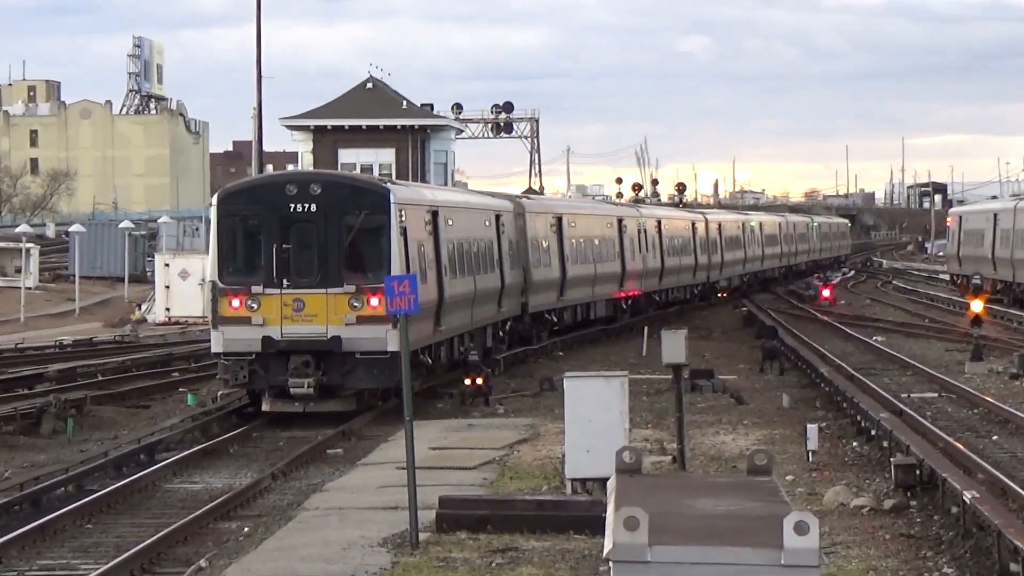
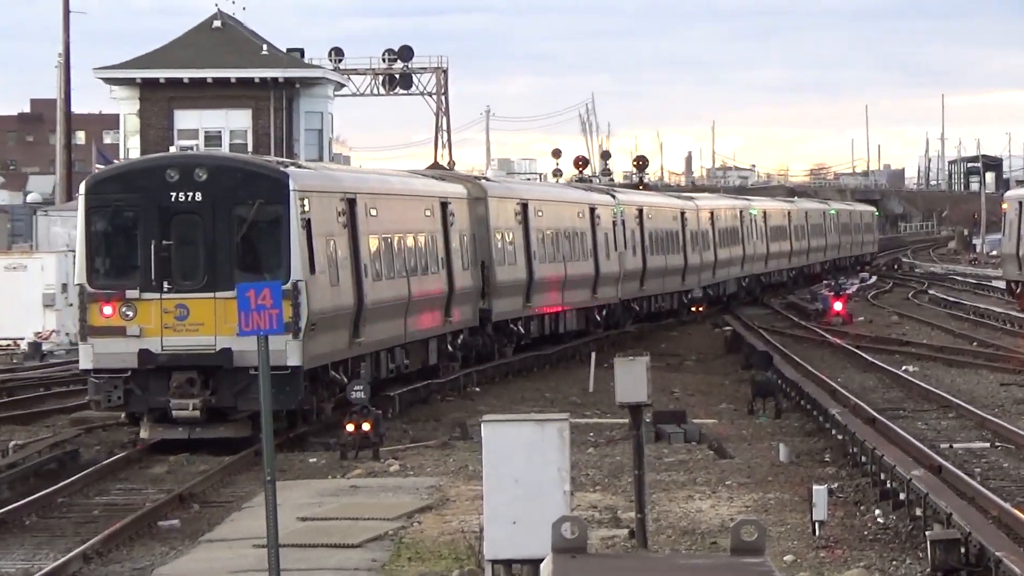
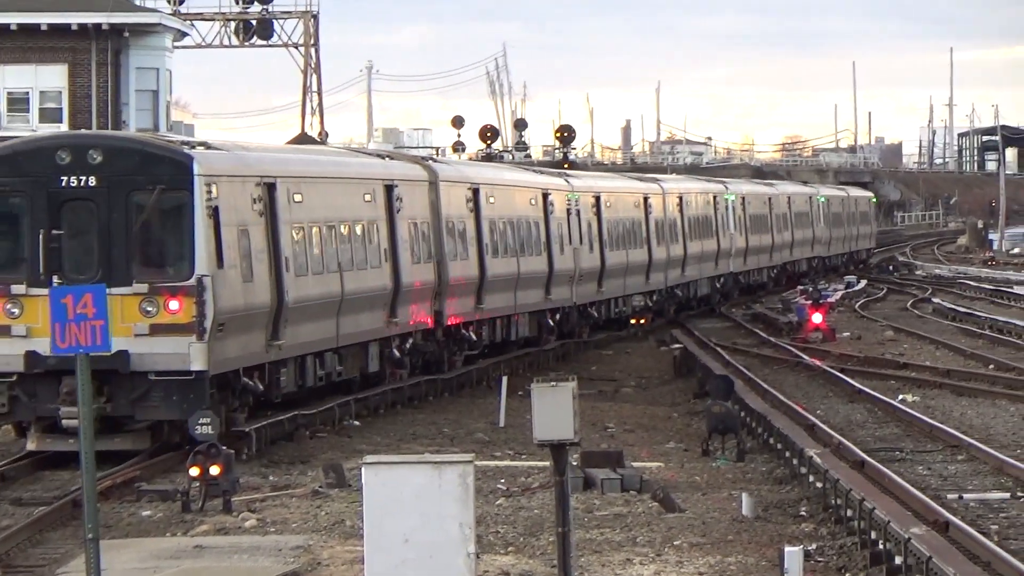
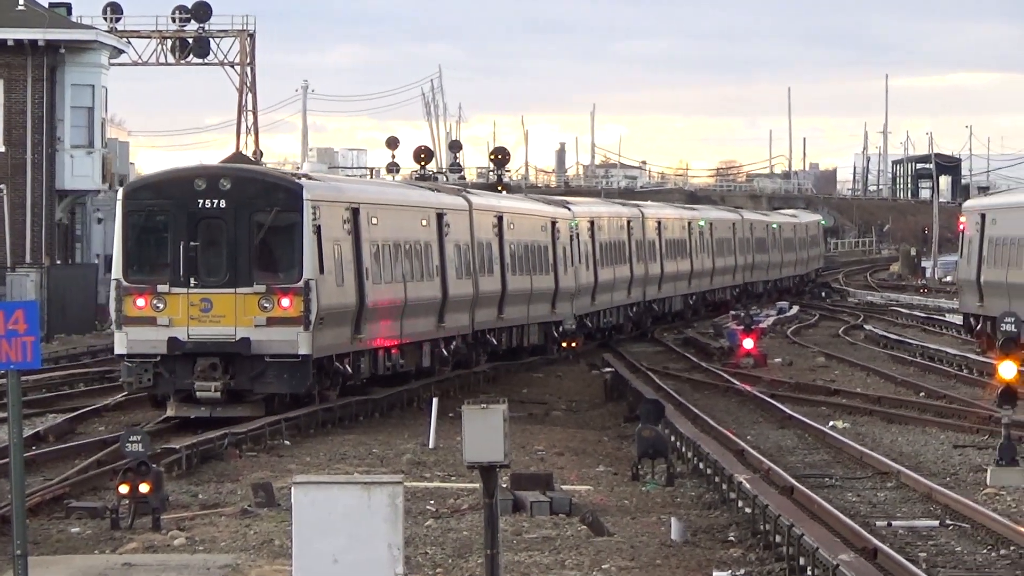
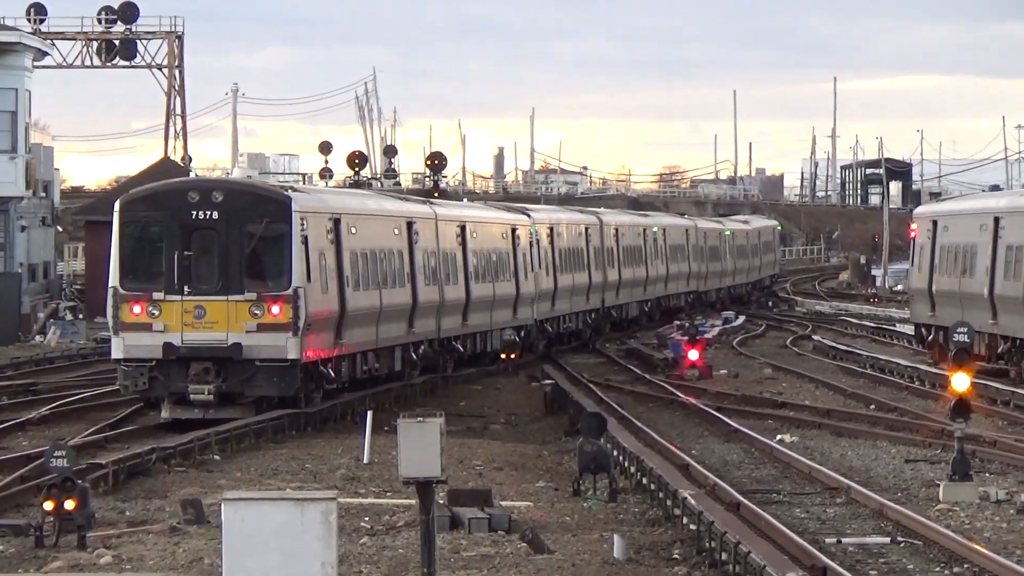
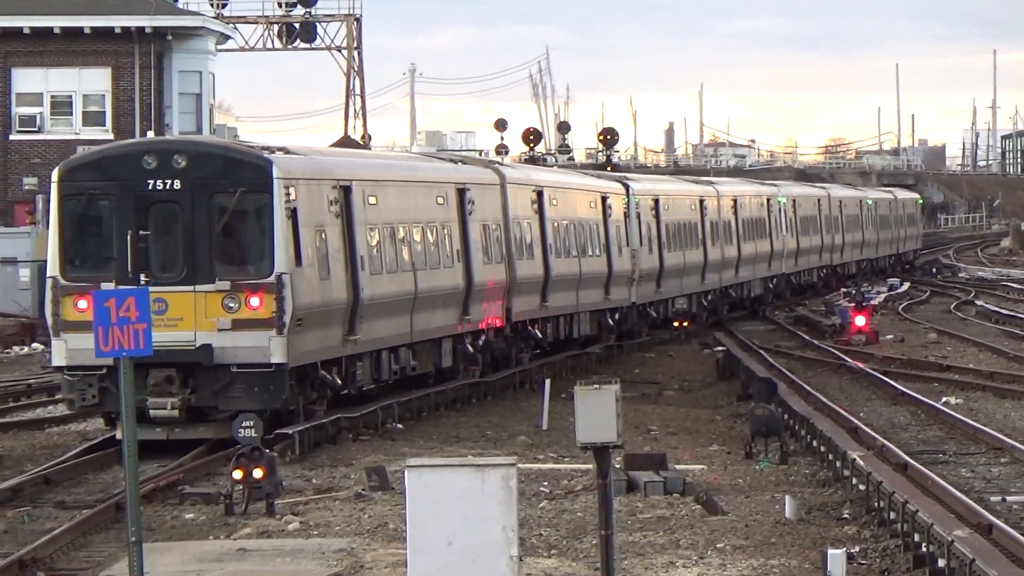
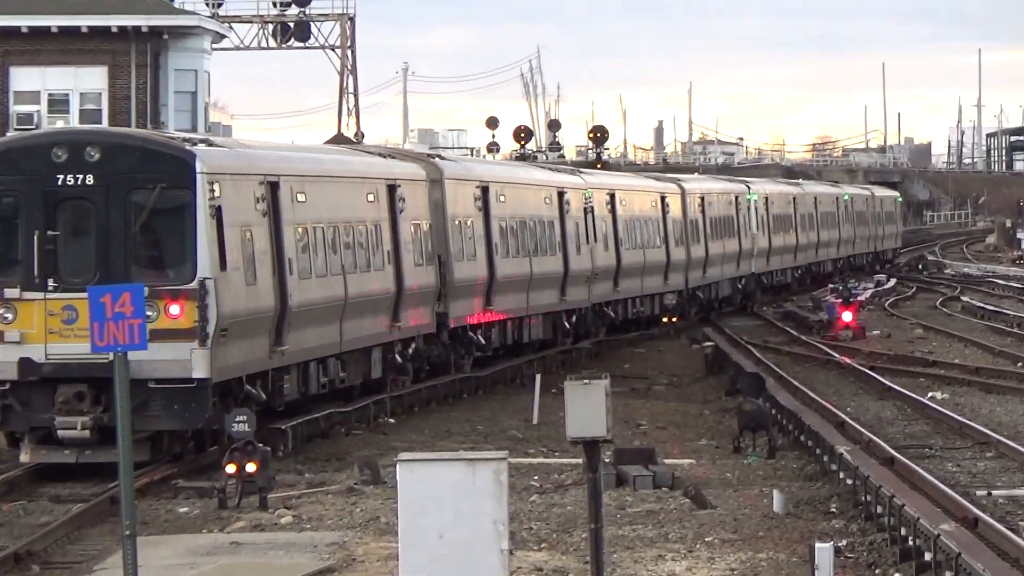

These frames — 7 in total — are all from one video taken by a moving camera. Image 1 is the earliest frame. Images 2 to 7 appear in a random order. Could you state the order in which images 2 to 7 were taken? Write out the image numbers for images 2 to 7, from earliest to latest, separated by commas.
2, 7, 3, 6, 4, 5
